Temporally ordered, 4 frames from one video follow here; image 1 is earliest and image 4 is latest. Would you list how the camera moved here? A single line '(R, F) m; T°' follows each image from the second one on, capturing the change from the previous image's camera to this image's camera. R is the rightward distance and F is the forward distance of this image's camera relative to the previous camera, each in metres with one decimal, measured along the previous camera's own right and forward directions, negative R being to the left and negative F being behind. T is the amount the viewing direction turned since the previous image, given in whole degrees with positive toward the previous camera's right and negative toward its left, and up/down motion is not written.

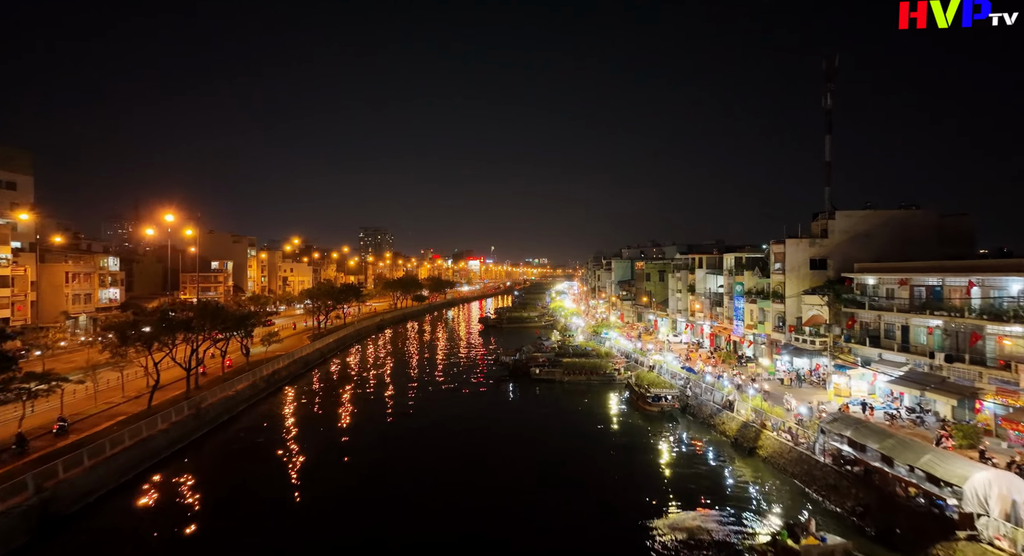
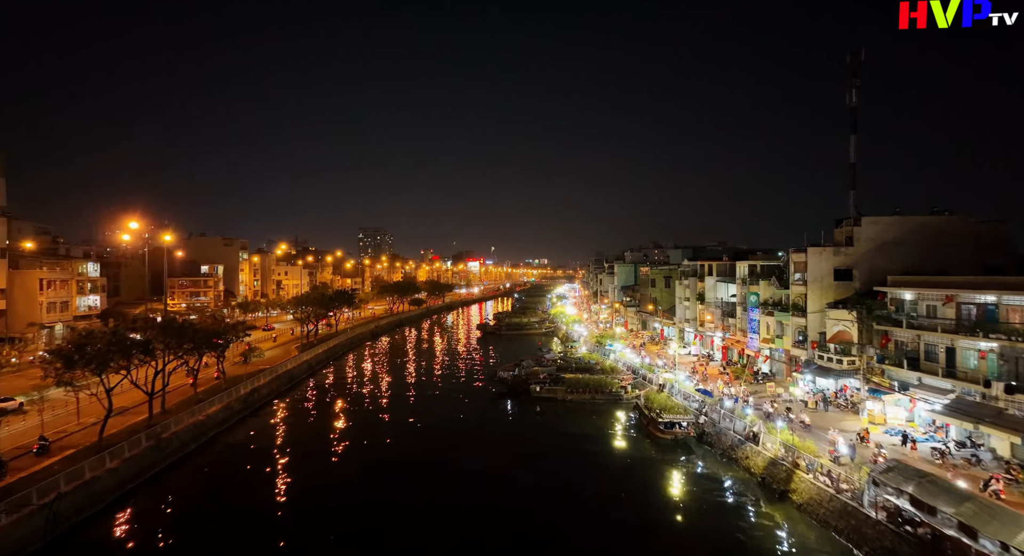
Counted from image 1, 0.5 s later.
(+0.1, +3.3) m; 0°
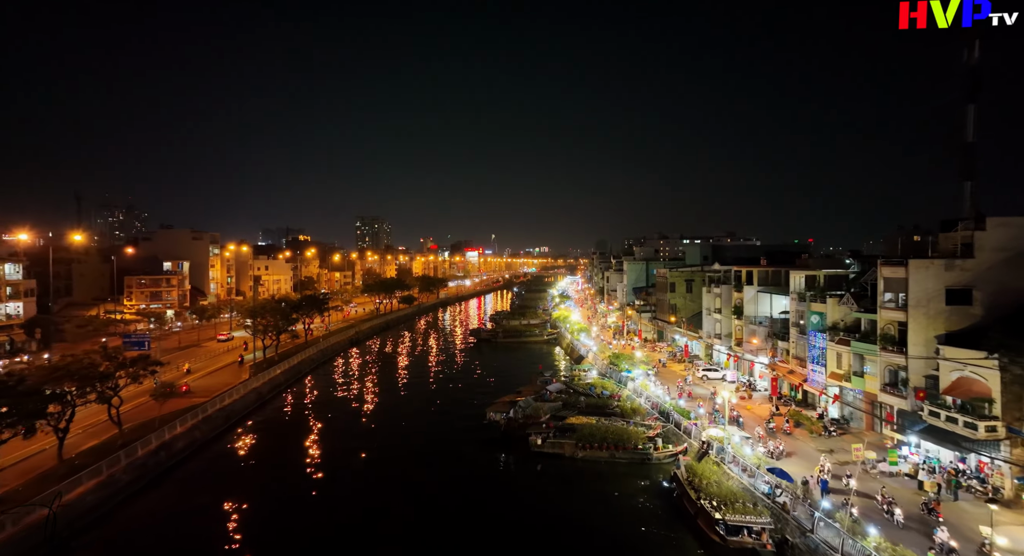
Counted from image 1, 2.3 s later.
(+0.4, +10.4) m; 0°
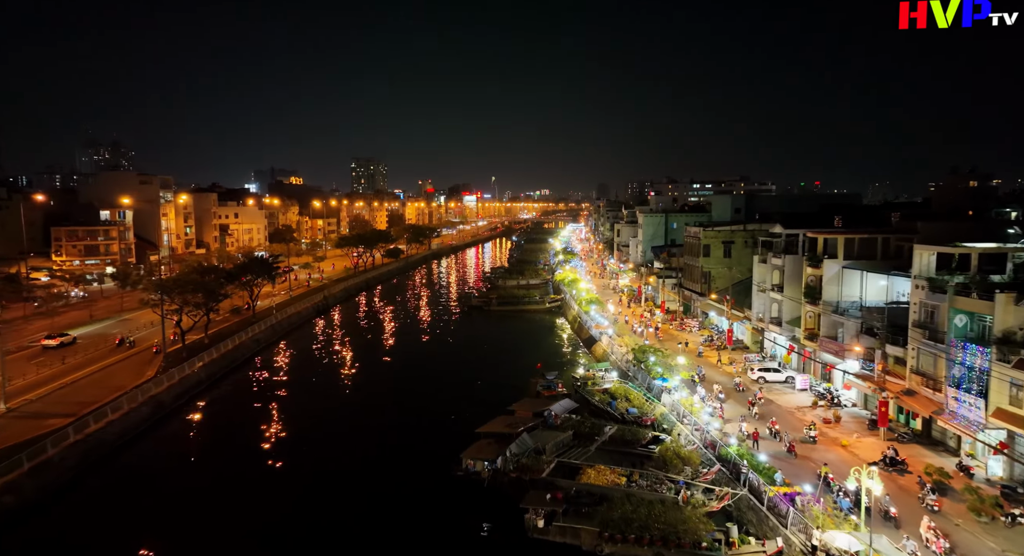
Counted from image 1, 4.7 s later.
(+0.5, +13.0) m; 0°
